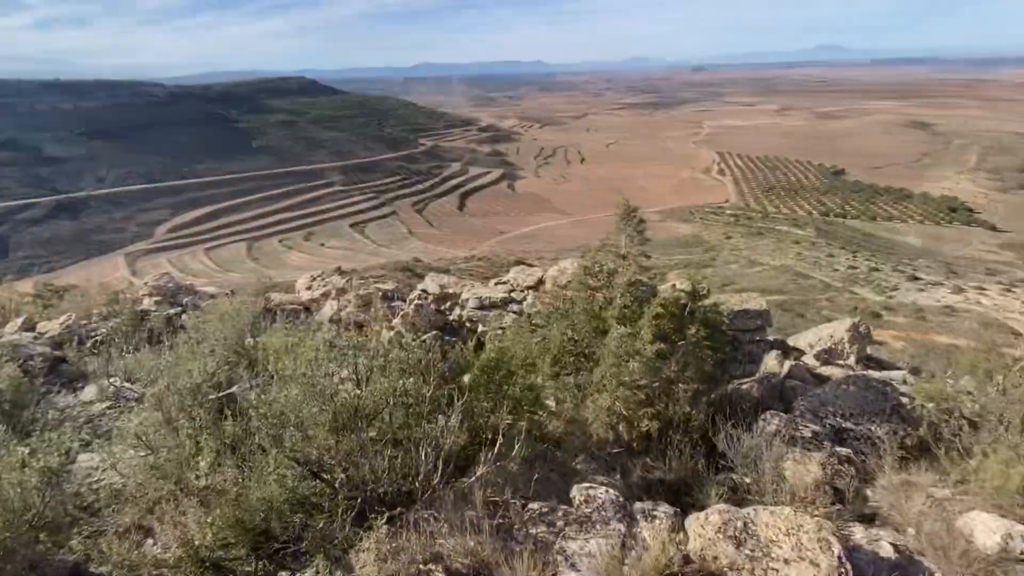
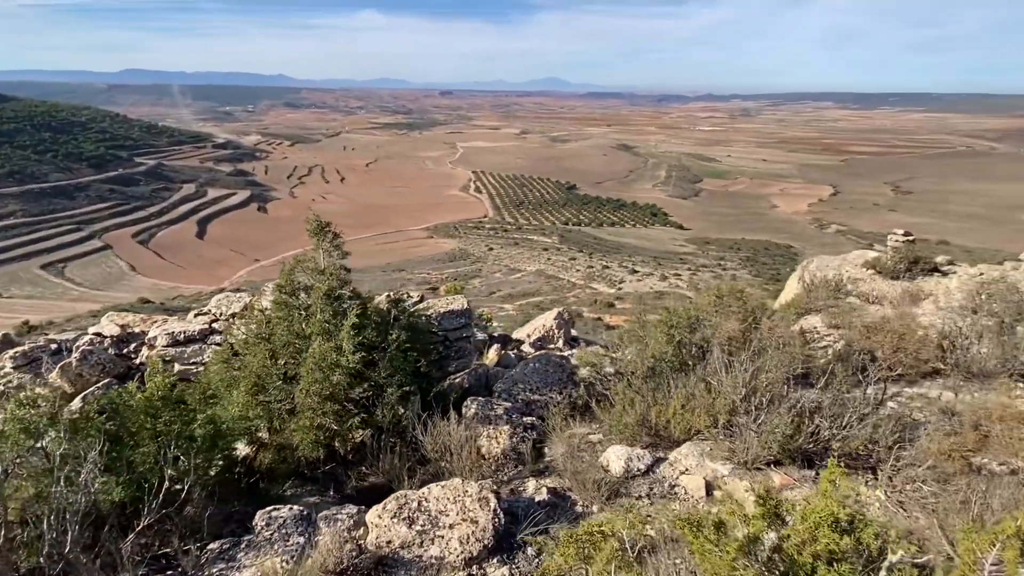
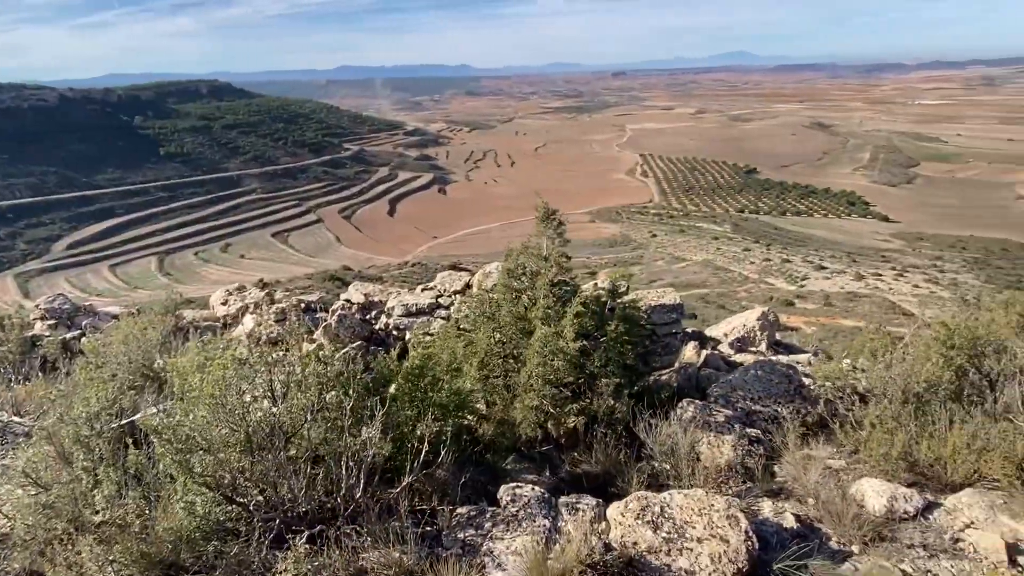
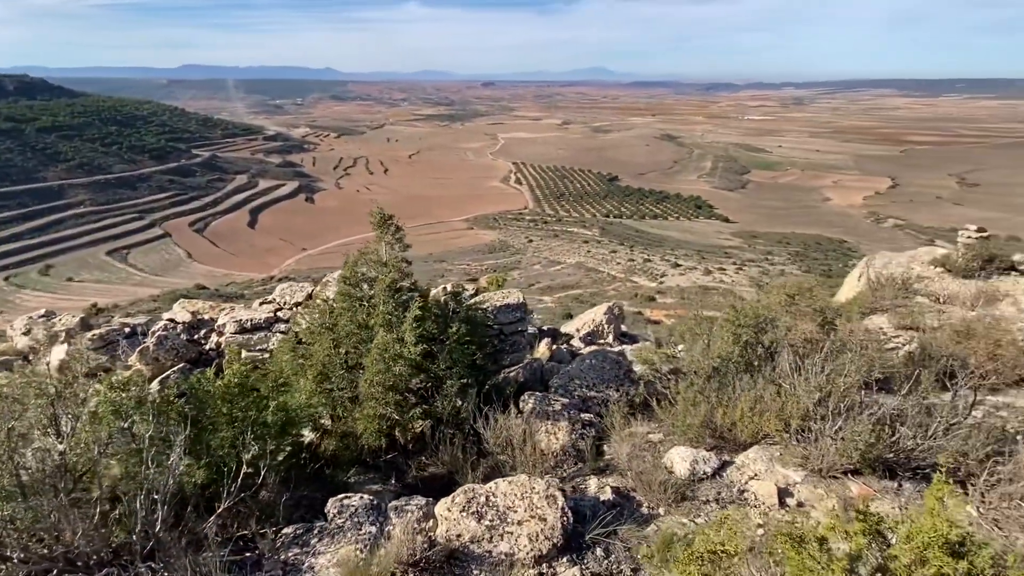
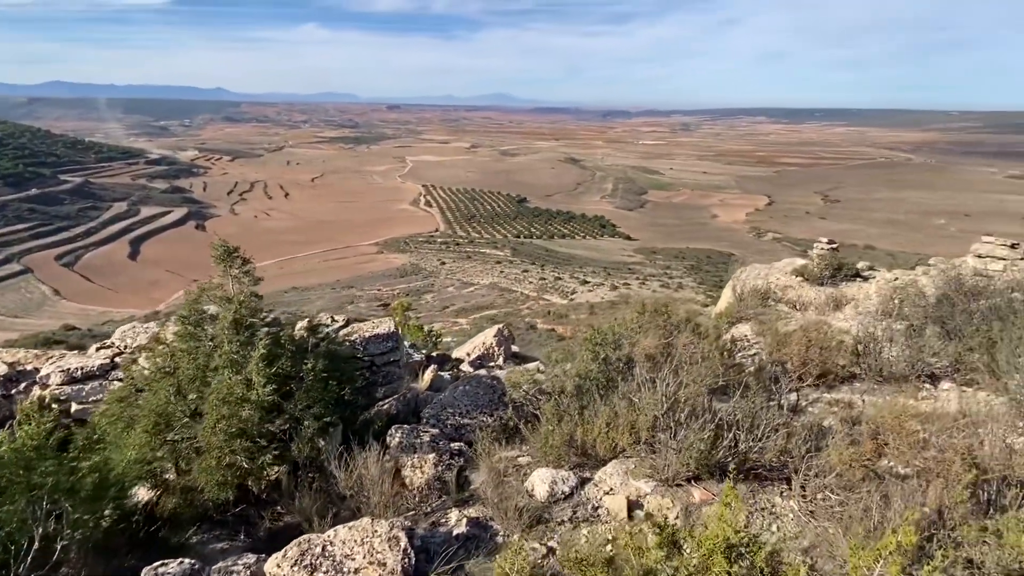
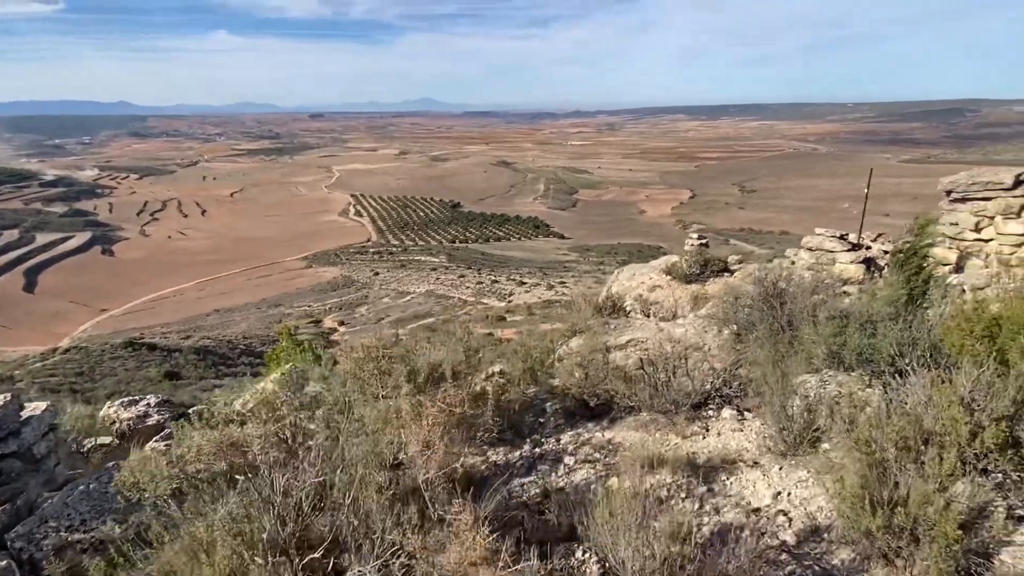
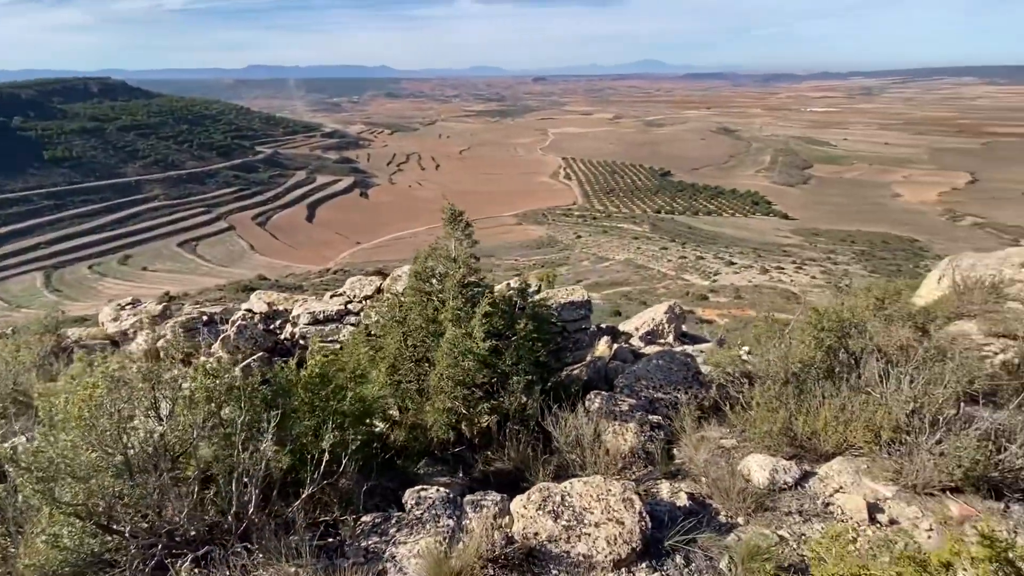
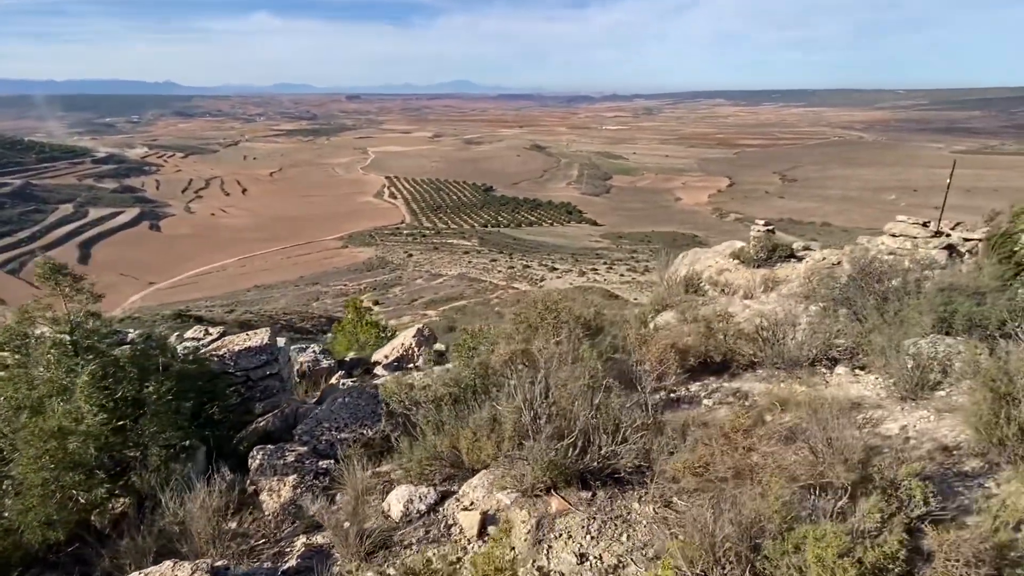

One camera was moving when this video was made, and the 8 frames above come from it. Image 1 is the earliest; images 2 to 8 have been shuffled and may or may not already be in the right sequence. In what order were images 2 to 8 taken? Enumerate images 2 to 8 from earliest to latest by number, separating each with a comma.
3, 7, 4, 2, 5, 8, 6
